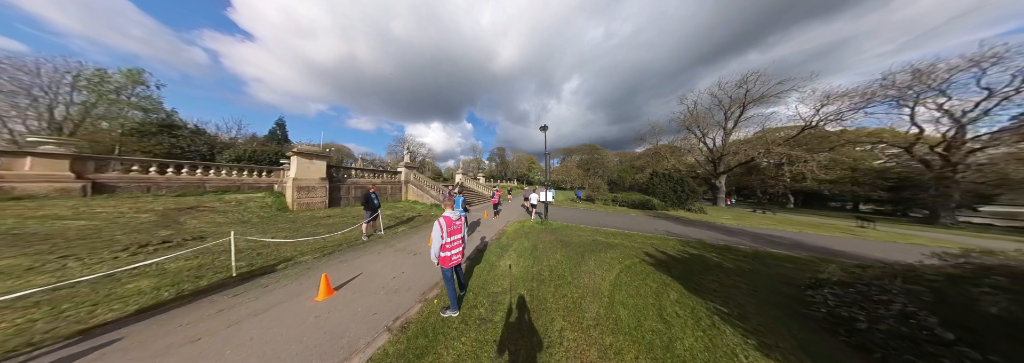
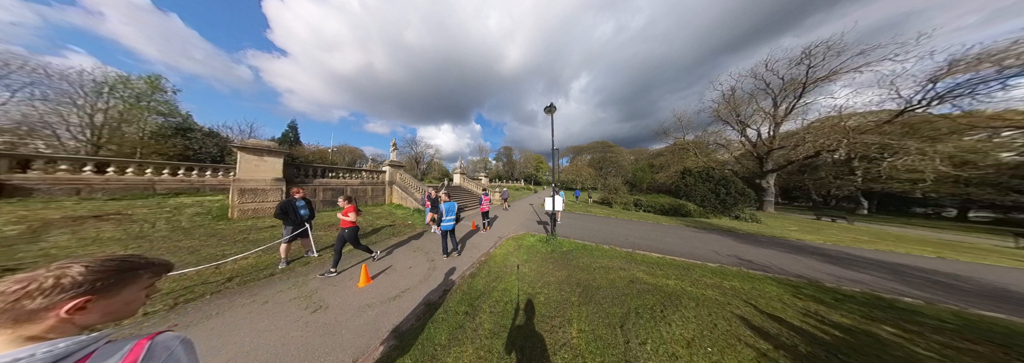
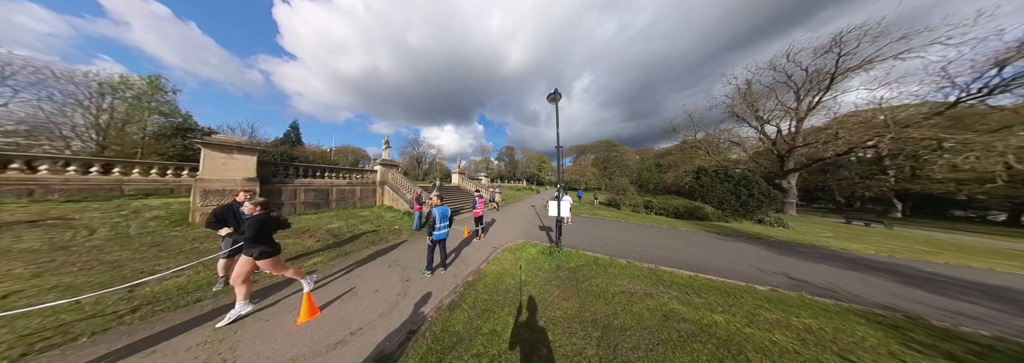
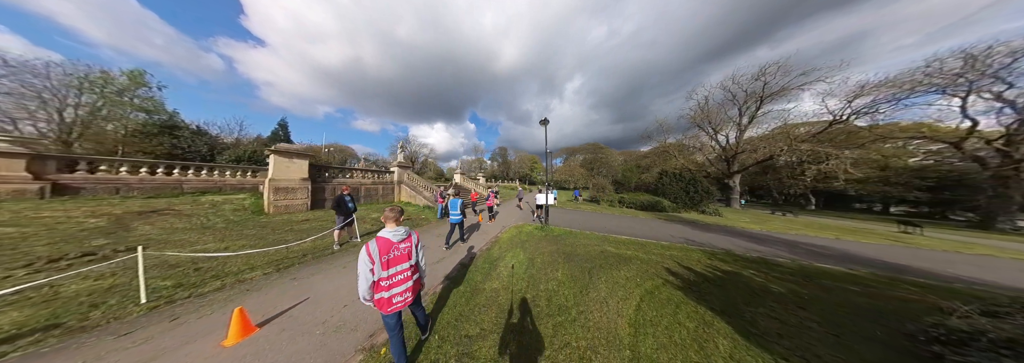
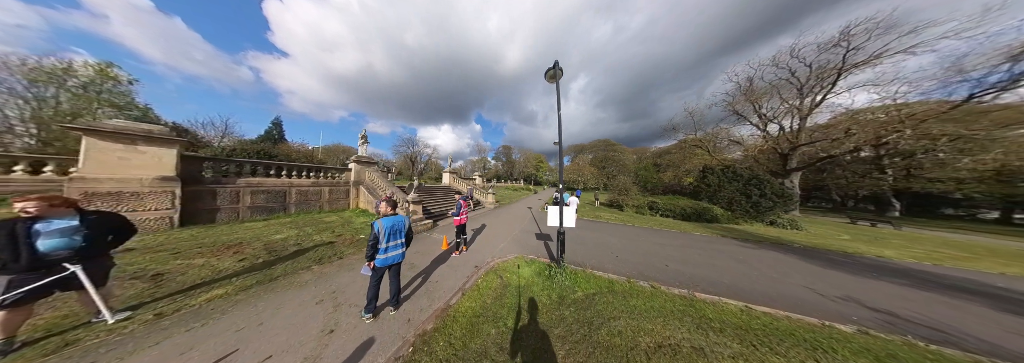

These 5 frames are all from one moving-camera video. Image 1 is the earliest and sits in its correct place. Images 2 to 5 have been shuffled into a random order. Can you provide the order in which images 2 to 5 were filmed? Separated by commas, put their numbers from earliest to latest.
4, 2, 3, 5
